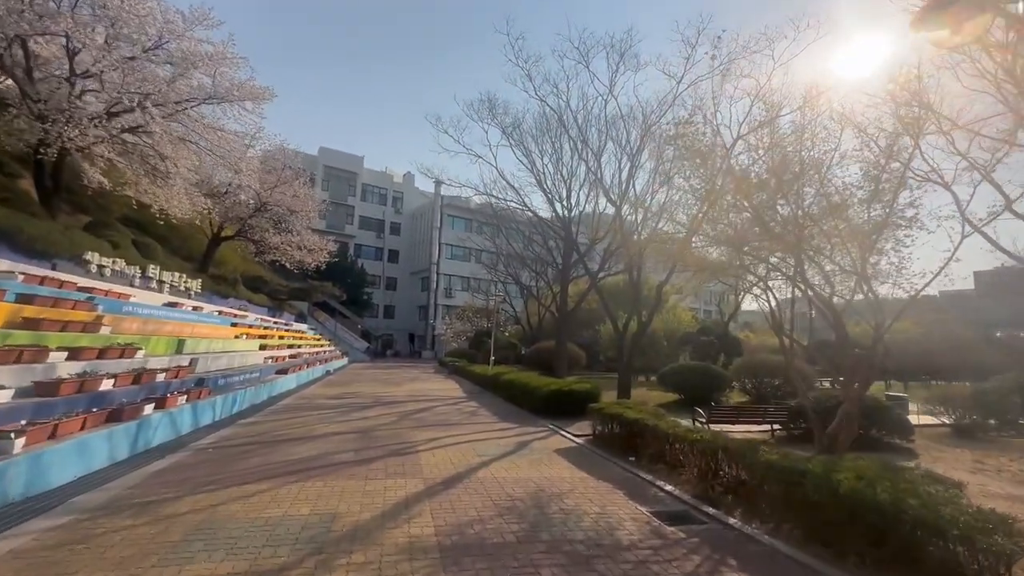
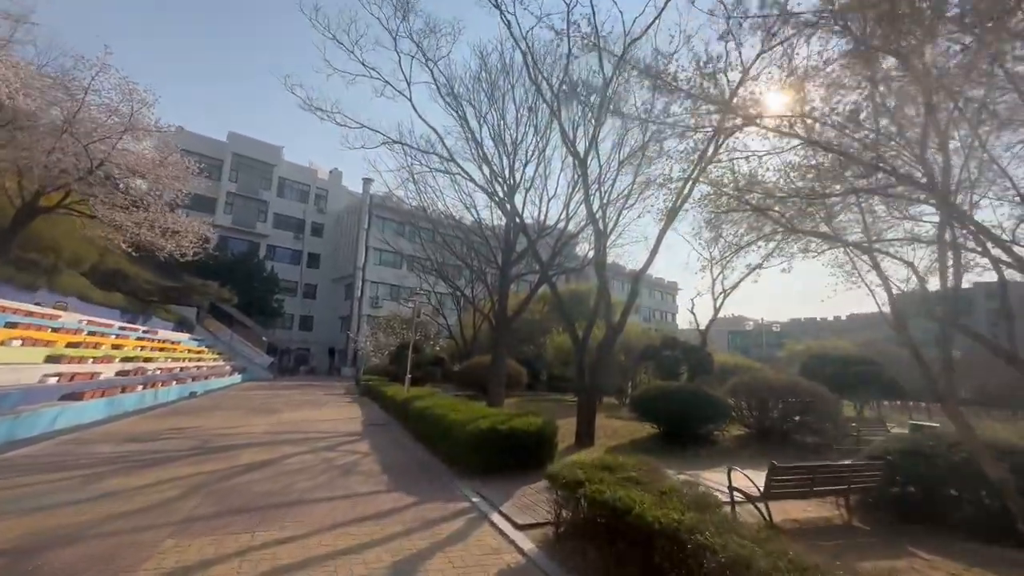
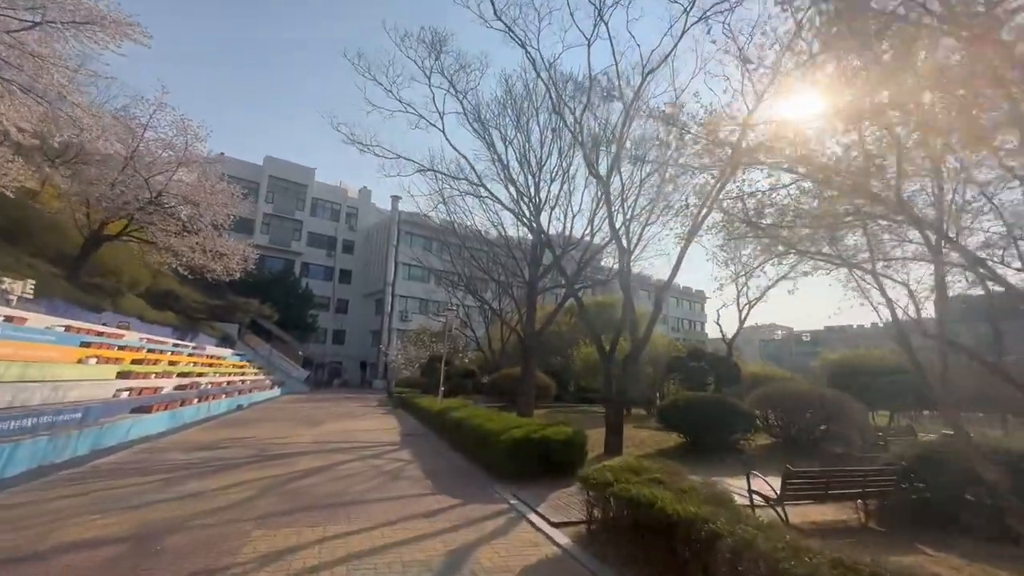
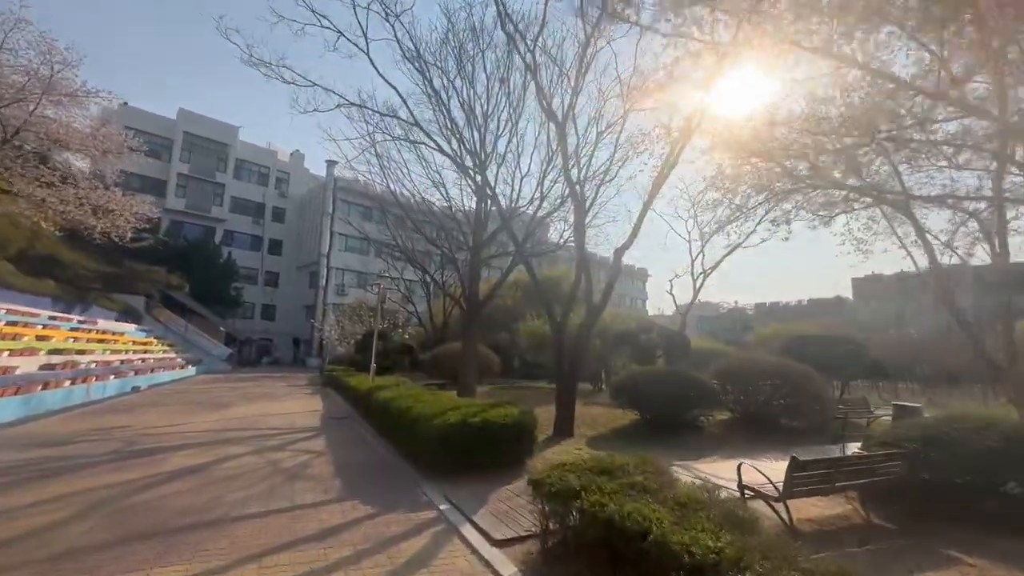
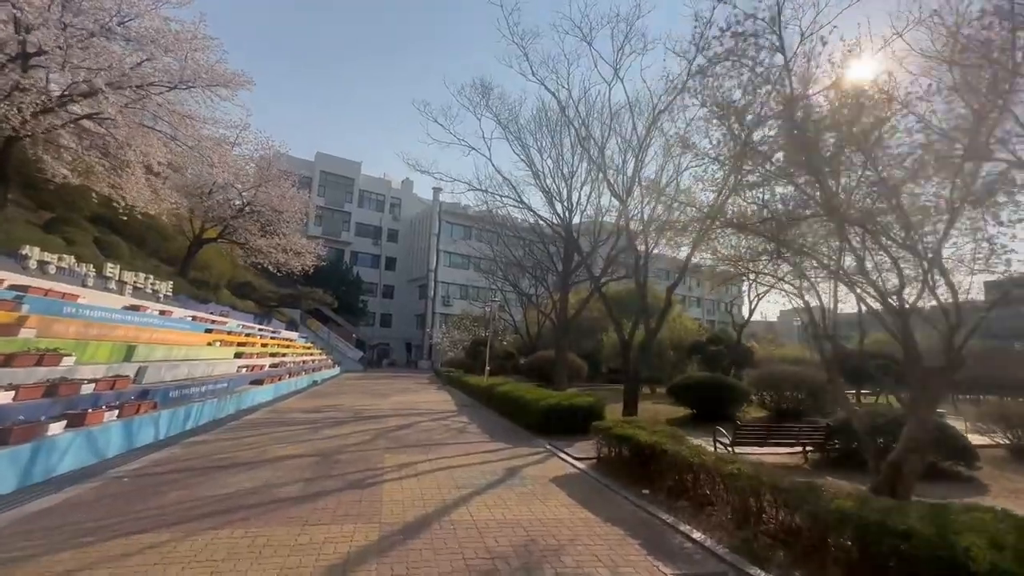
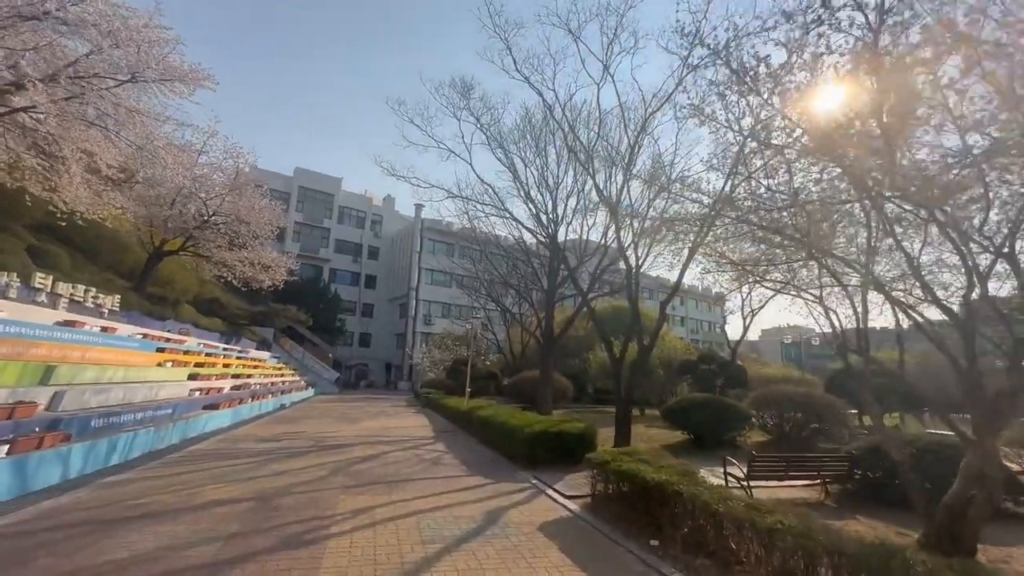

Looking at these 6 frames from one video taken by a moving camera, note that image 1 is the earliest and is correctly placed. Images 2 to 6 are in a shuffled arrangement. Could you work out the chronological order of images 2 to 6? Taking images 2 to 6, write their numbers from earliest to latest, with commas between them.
5, 6, 3, 2, 4
